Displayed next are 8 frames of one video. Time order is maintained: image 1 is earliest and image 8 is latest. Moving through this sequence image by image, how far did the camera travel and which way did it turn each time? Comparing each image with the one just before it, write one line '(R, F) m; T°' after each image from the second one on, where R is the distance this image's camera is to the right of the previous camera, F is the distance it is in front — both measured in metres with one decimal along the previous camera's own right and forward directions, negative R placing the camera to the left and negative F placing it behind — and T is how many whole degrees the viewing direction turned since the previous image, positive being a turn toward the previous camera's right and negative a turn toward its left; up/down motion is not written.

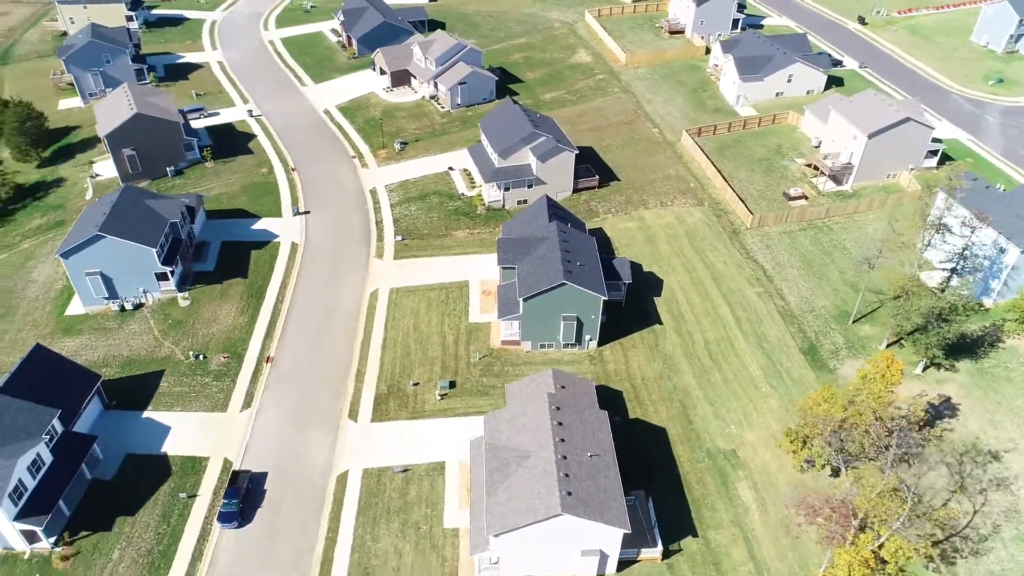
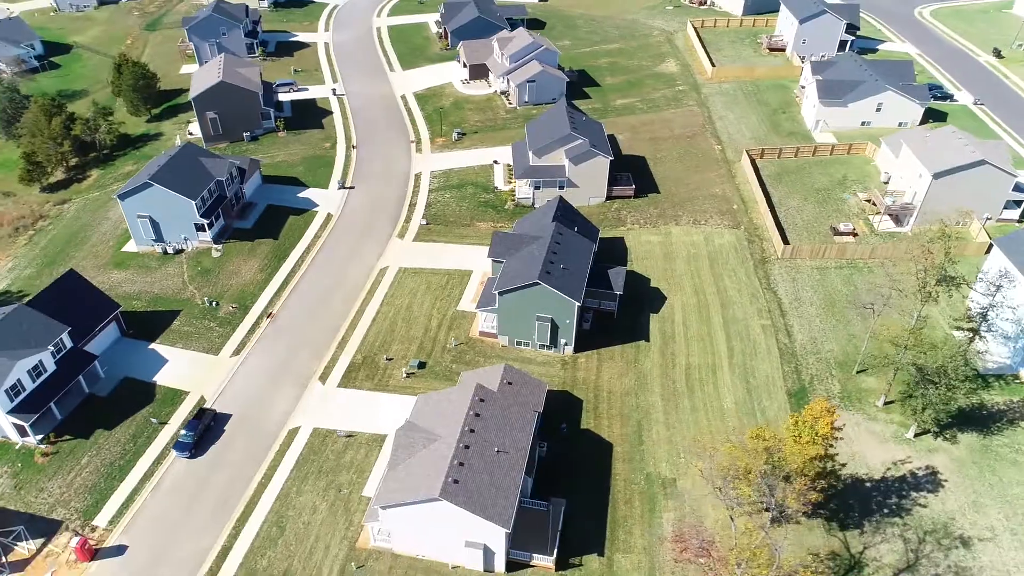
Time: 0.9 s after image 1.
(+9.4, +0.5) m; -11°
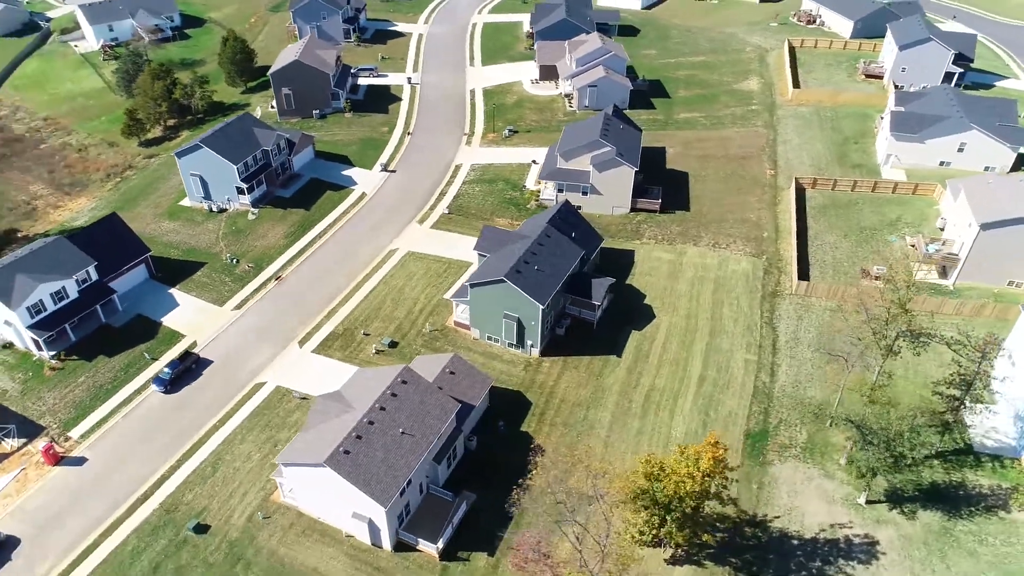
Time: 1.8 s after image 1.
(+9.6, +0.7) m; -11°
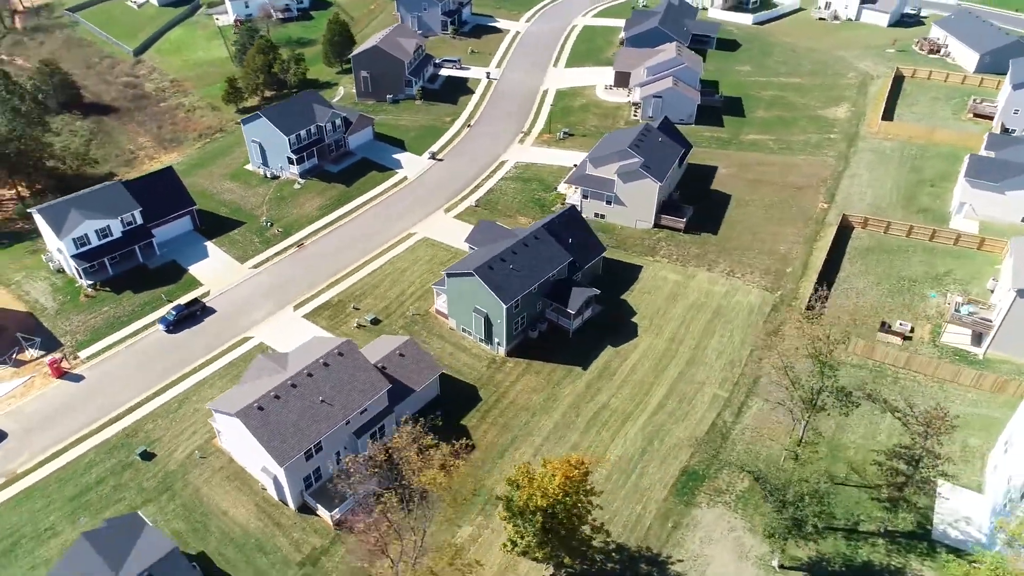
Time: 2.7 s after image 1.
(+9.7, +0.9) m; -11°
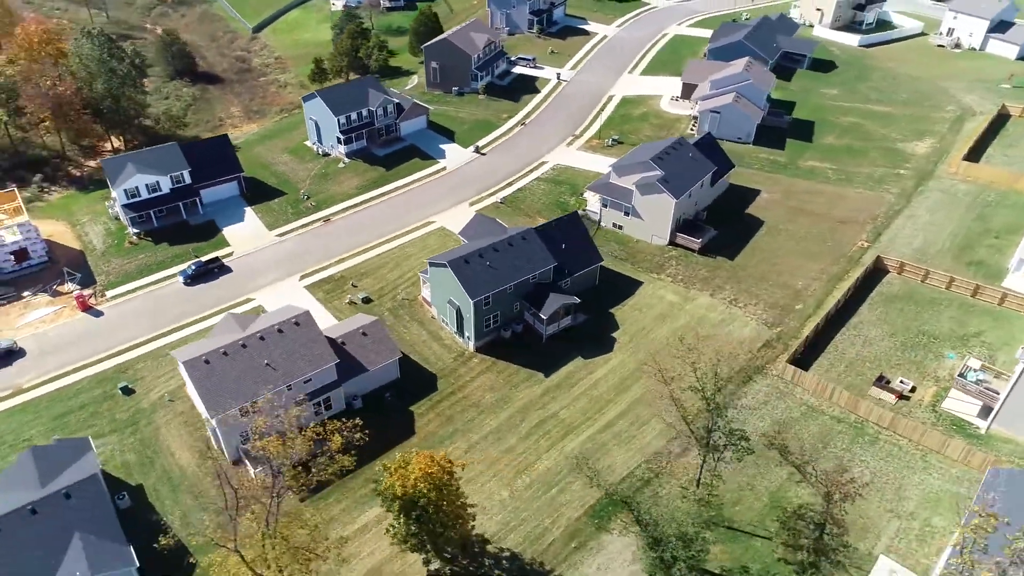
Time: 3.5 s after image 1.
(+8.8, +0.9) m; -10°
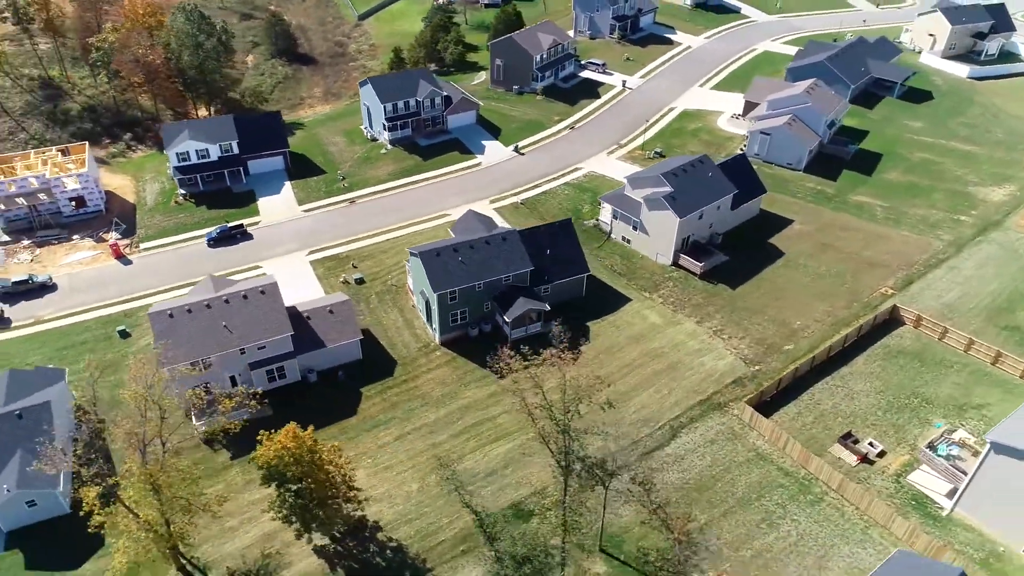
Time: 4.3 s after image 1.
(+8.9, +1.0) m; -10°
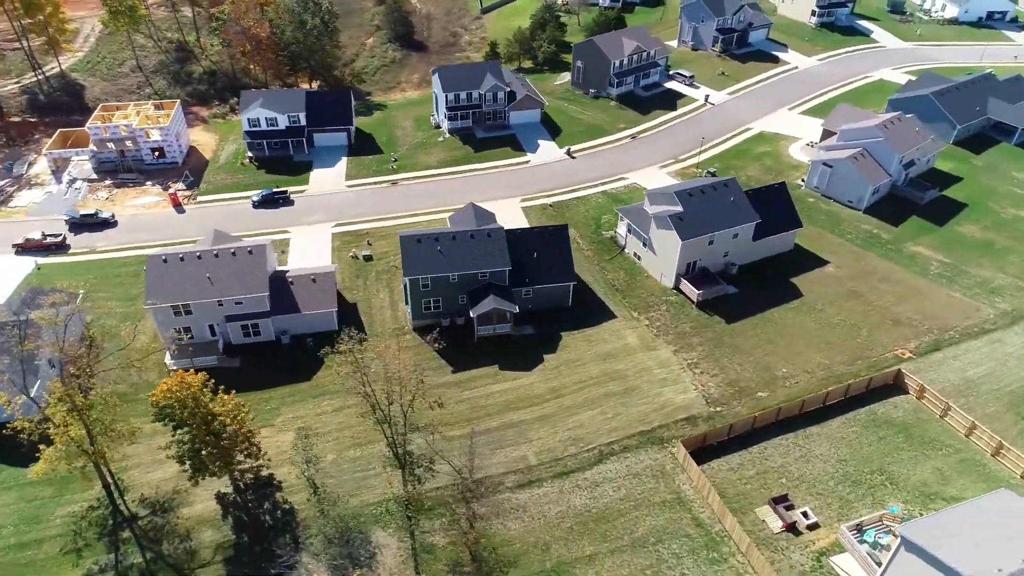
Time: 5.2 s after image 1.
(+9.9, +1.4) m; -12°
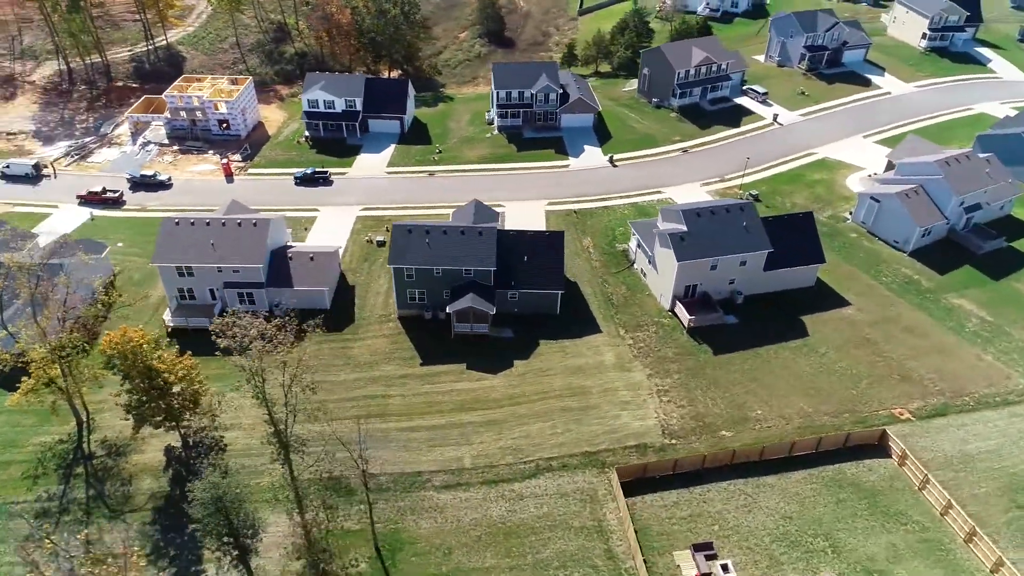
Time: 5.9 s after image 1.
(+7.7, +1.2) m; -9°
